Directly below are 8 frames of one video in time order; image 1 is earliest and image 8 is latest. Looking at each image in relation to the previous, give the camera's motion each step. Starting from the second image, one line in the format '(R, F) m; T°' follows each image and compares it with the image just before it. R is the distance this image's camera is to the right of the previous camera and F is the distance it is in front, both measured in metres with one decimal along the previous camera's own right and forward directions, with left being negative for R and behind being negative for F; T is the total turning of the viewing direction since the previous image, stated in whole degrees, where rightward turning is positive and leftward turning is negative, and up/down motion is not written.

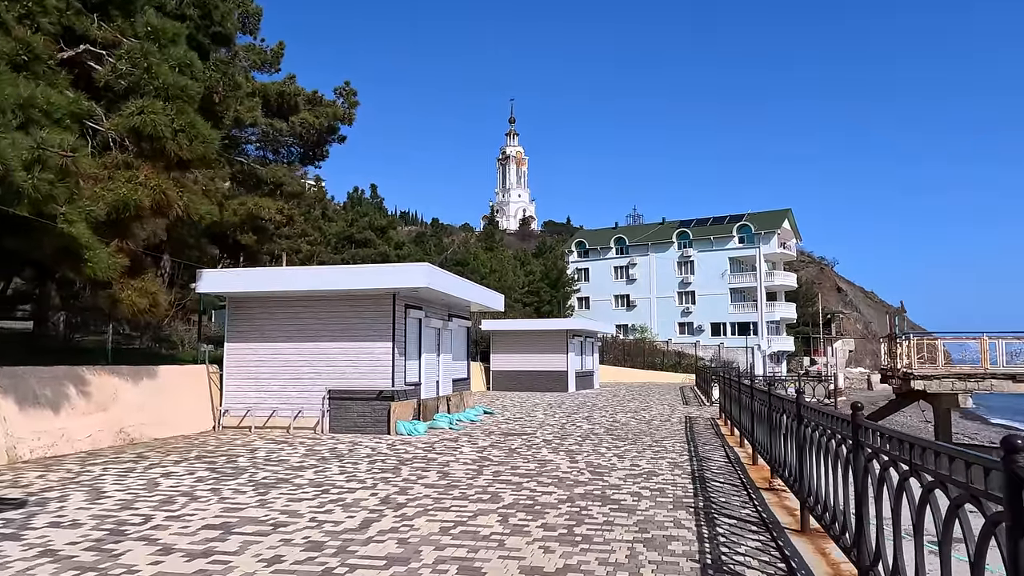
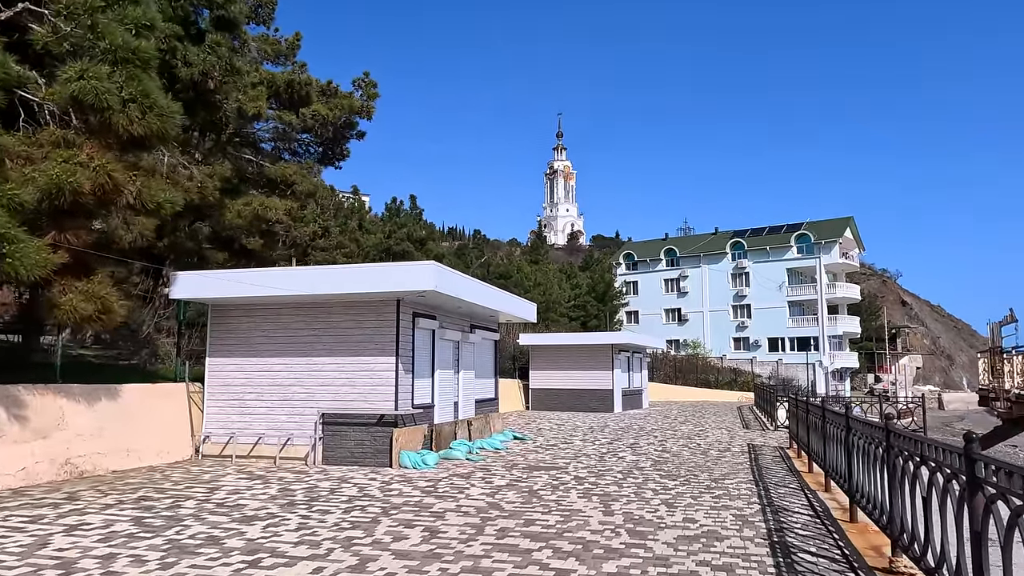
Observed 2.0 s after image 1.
(+0.3, +2.2) m; -4°
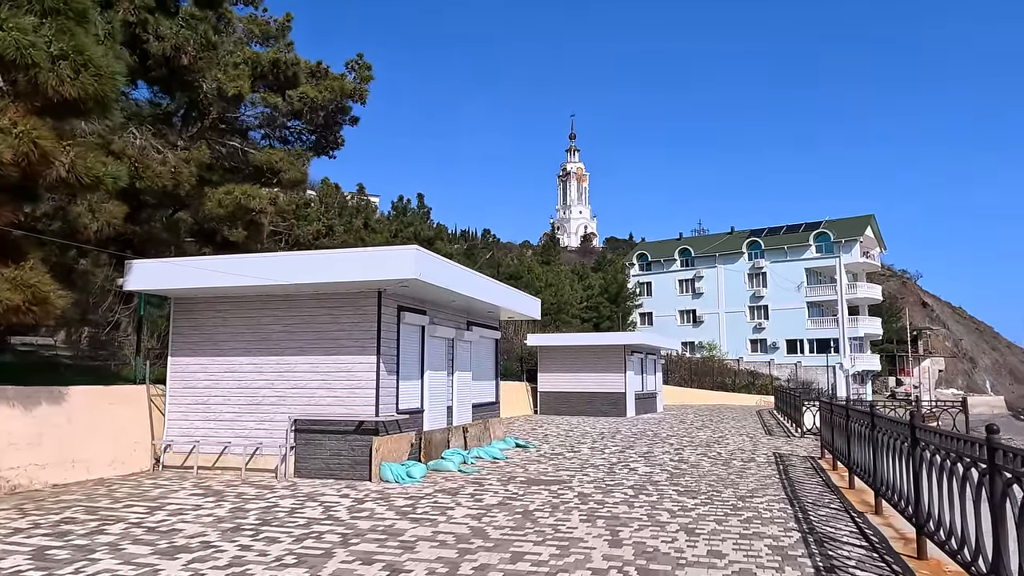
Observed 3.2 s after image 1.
(+0.2, +1.3) m; -1°
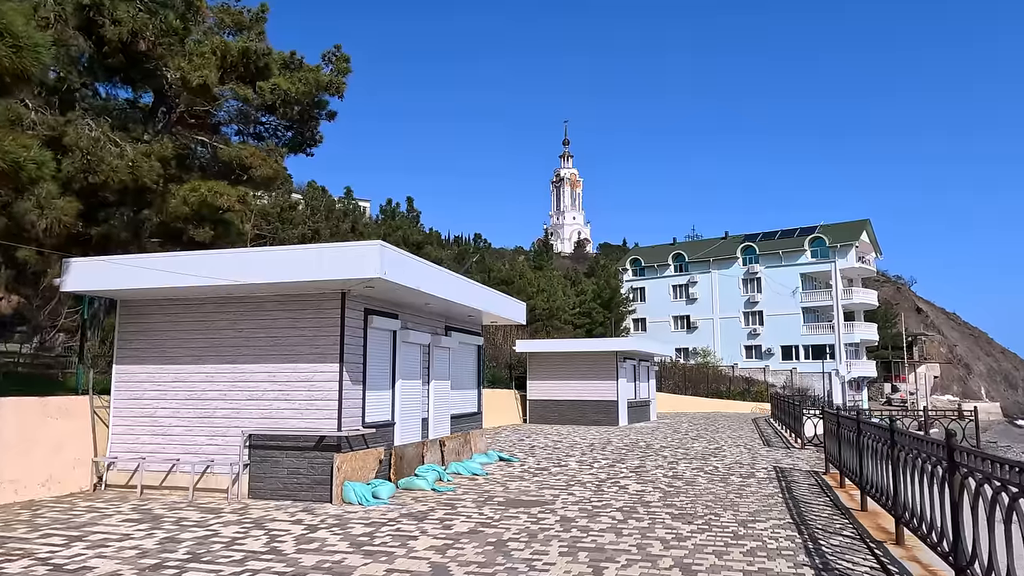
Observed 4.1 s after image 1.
(+0.2, +0.9) m; 0°
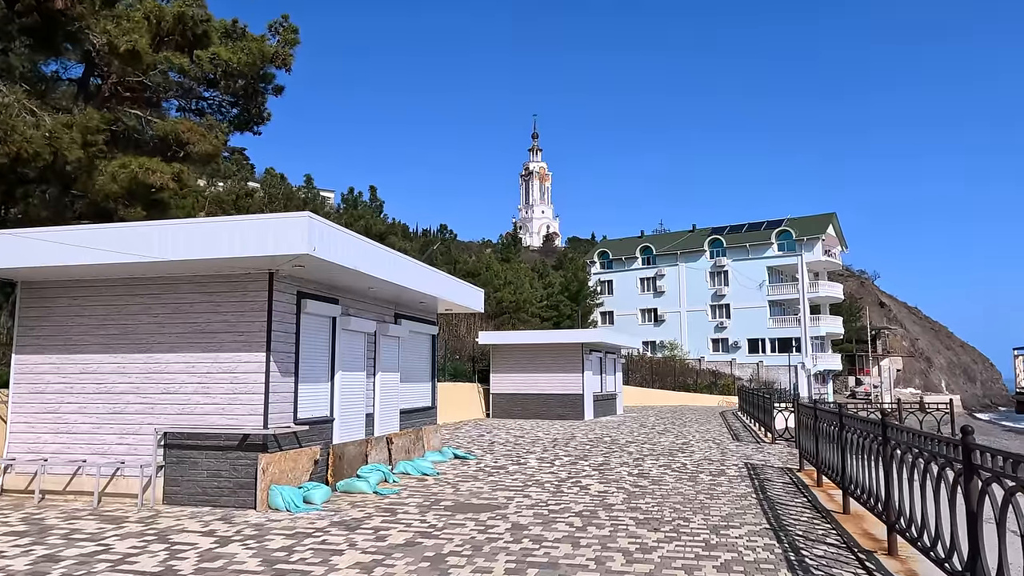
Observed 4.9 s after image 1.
(+0.2, +0.9) m; +2°
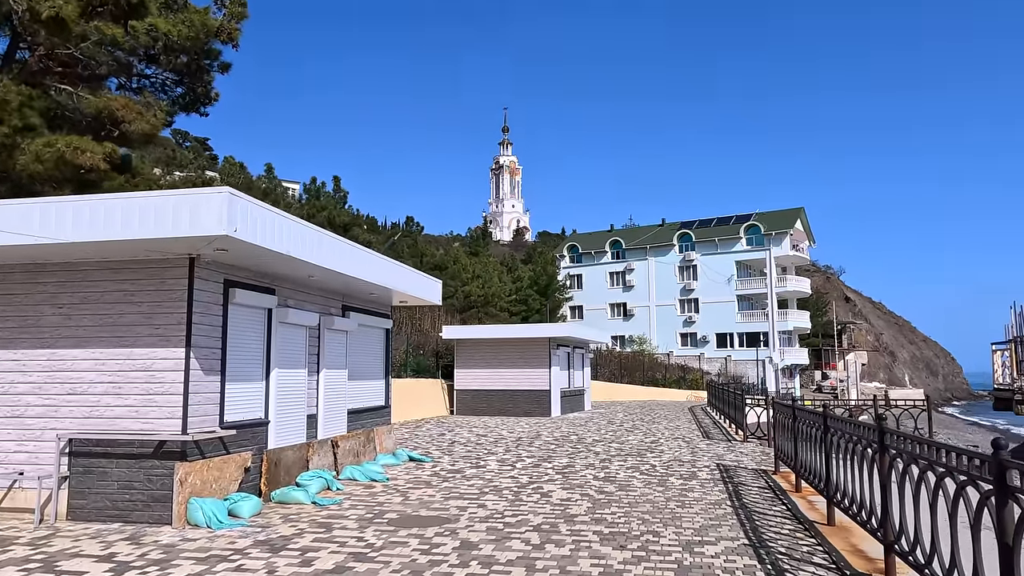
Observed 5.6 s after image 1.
(+0.2, +0.8) m; +2°
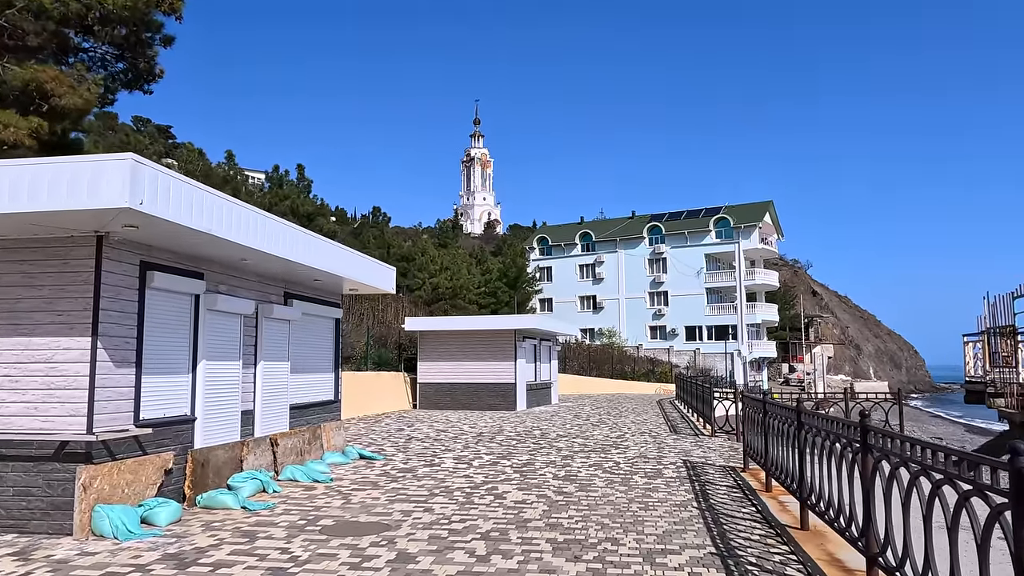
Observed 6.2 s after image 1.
(+0.2, +0.7) m; +2°
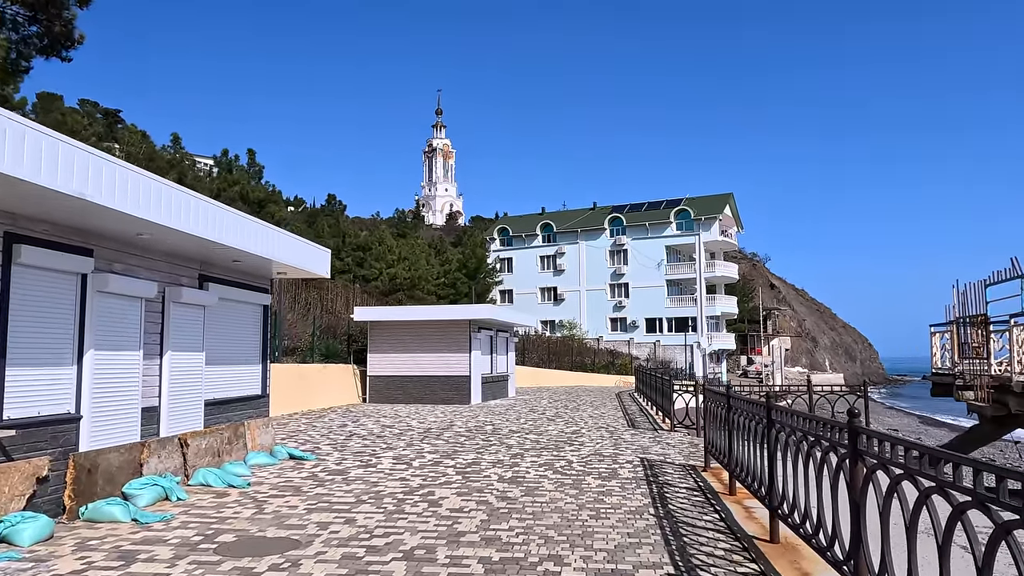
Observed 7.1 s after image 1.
(+0.2, +0.9) m; +3°
